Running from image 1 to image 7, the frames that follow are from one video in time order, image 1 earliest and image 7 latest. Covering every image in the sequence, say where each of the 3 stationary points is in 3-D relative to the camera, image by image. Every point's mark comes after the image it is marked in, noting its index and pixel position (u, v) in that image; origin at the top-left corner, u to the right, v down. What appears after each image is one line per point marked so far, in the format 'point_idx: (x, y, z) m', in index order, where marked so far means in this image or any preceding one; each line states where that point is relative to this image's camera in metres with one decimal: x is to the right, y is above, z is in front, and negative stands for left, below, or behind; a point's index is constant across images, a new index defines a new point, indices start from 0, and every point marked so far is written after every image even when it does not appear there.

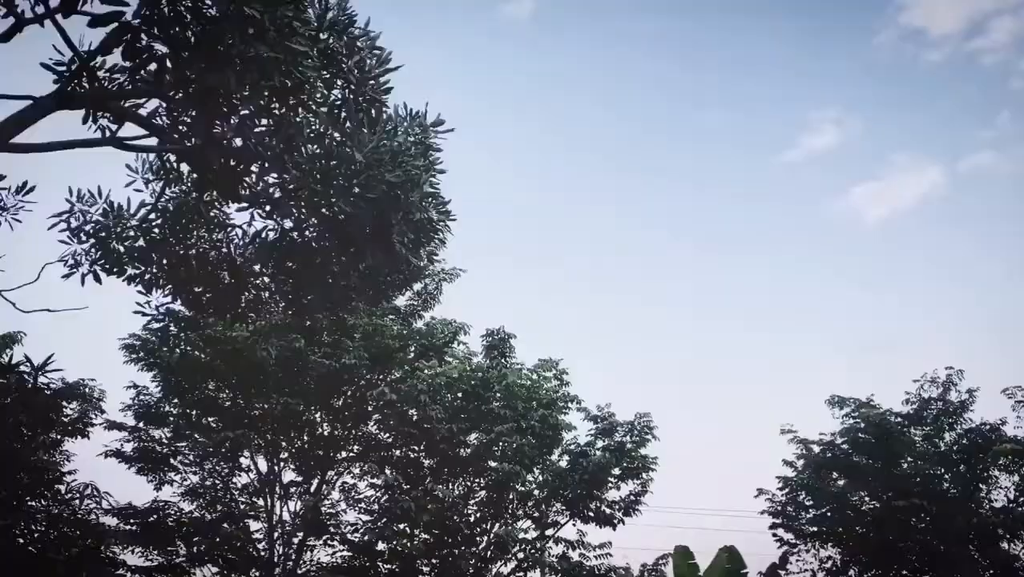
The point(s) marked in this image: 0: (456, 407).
0: (-1.4, -3.1, +19.8) m
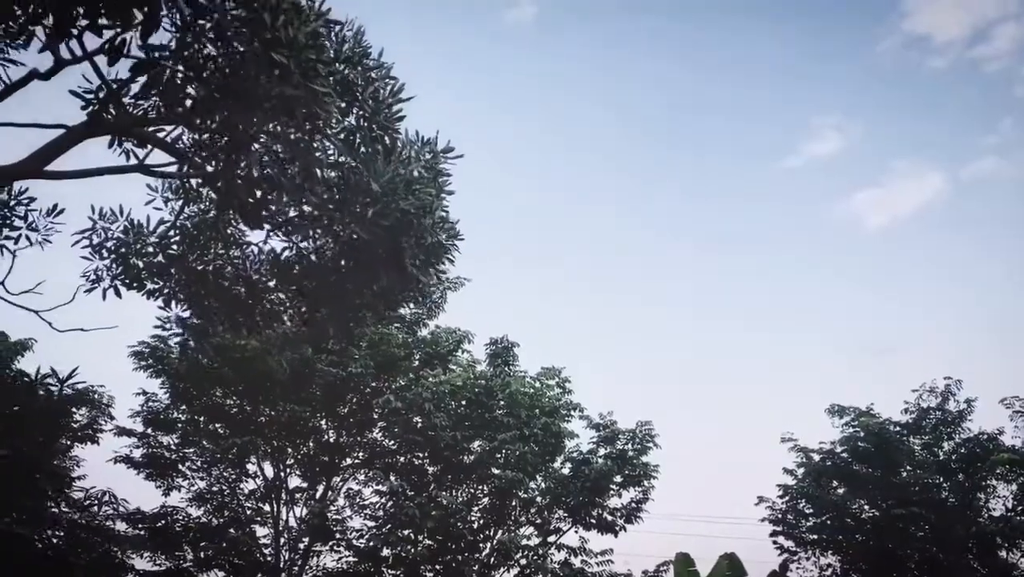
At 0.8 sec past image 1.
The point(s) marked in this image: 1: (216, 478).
0: (-1.3, -3.3, +20.1) m
1: (-7.6, -4.9, +20.0) m
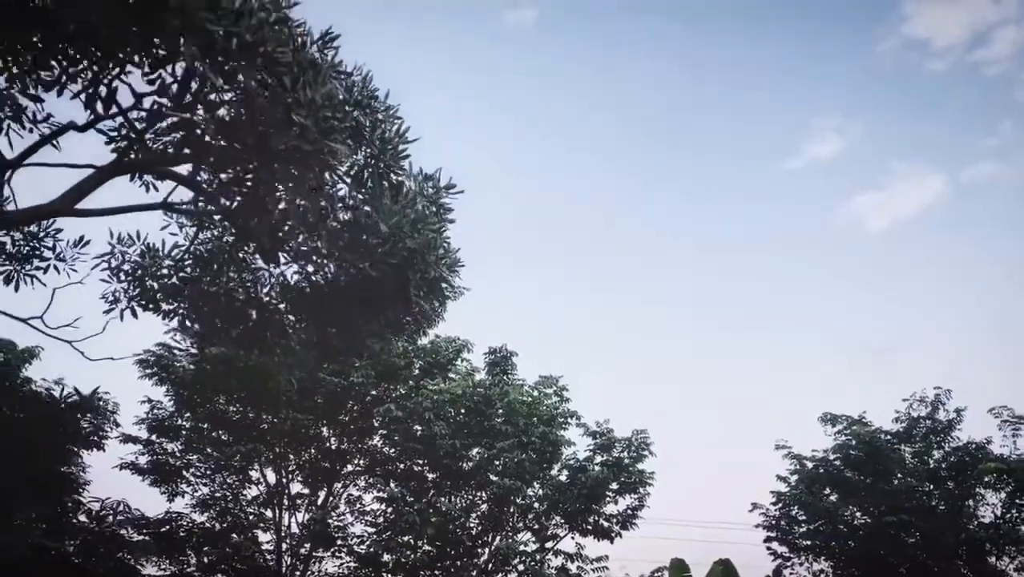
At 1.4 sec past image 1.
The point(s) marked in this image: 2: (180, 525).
0: (-1.4, -3.6, +20.5) m
1: (-7.7, -5.1, +20.3) m
2: (-8.3, -5.9, +19.4) m
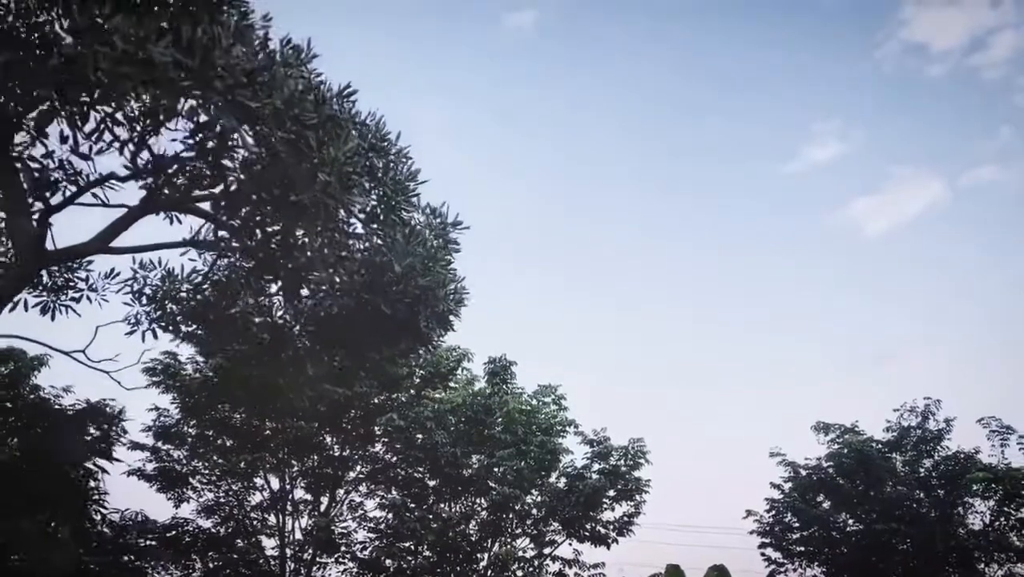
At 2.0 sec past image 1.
0: (-1.4, -3.9, +20.9) m
1: (-7.7, -5.4, +20.7) m
2: (-8.4, -6.2, +19.9) m
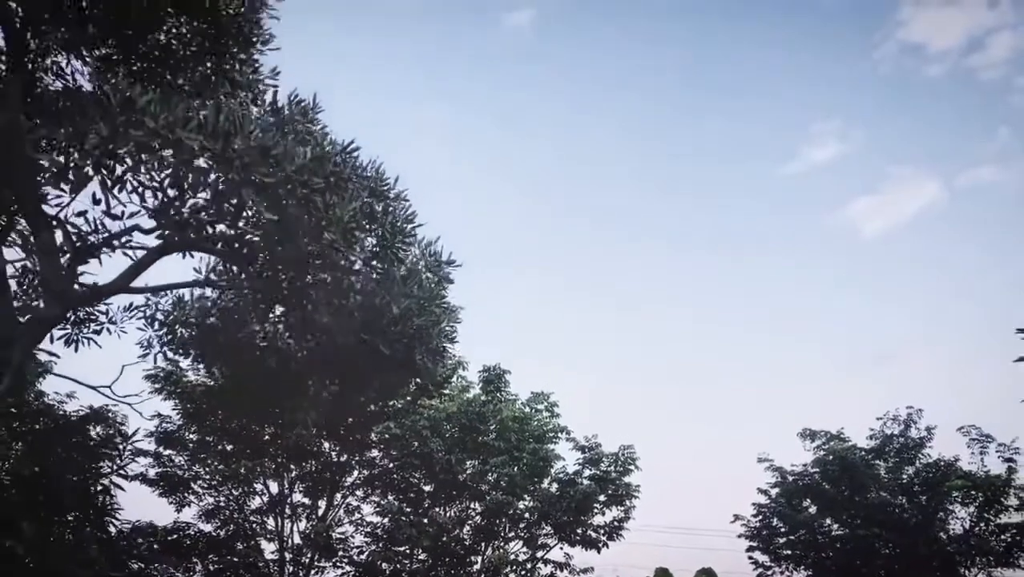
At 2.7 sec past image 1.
0: (-1.6, -4.2, +21.5) m
1: (-7.9, -5.7, +21.3) m
2: (-8.6, -6.5, +20.4) m
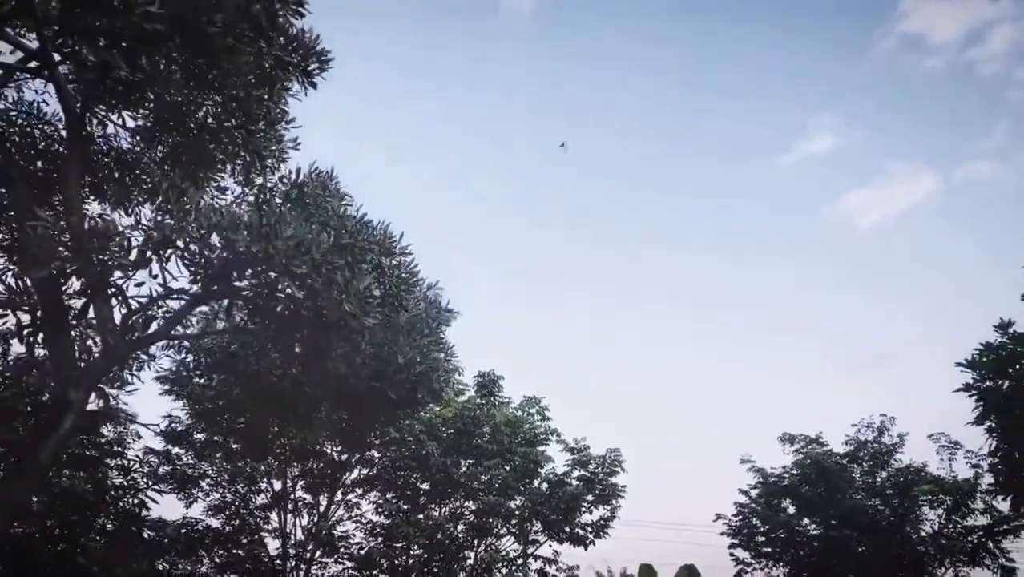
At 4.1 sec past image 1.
0: (-1.8, -4.4, +22.6) m
1: (-8.1, -5.9, +22.4) m
2: (-8.8, -6.7, +21.5) m
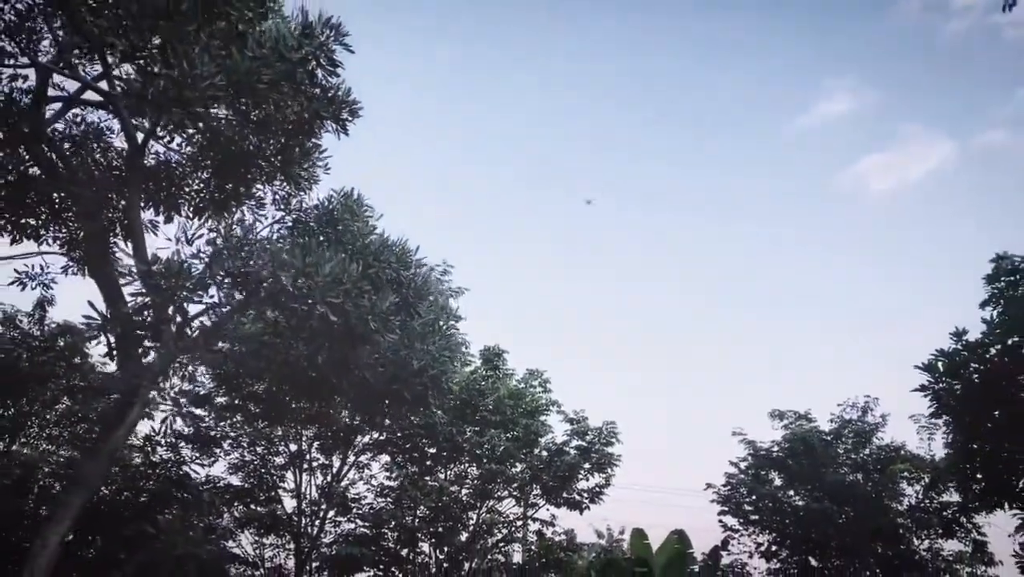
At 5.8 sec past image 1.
0: (-1.7, -3.8, +24.0) m
1: (-8.1, -5.0, +23.9) m
2: (-8.8, -5.9, +23.1) m
